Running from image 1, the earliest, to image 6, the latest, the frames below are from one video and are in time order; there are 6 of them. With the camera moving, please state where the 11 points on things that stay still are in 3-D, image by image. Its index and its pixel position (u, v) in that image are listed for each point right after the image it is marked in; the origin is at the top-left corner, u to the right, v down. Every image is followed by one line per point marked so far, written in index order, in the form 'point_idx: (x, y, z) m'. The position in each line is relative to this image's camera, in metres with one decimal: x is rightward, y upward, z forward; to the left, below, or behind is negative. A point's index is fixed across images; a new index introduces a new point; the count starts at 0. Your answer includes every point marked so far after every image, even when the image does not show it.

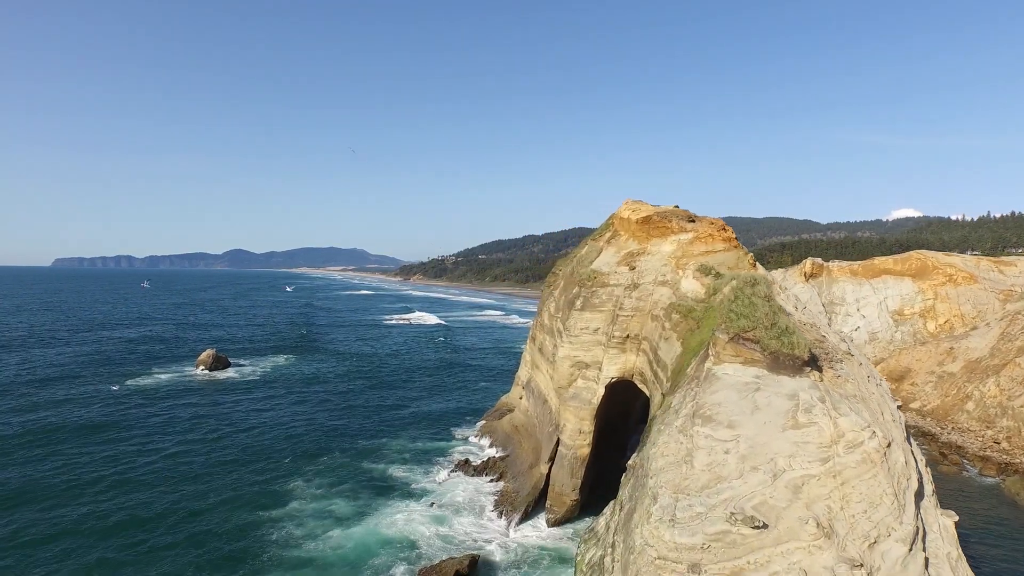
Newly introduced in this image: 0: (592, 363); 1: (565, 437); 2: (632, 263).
0: (+2.8, -2.6, +17.3) m
1: (+1.8, -5.2, +17.6) m
2: (+4.2, +0.9, +17.9) m
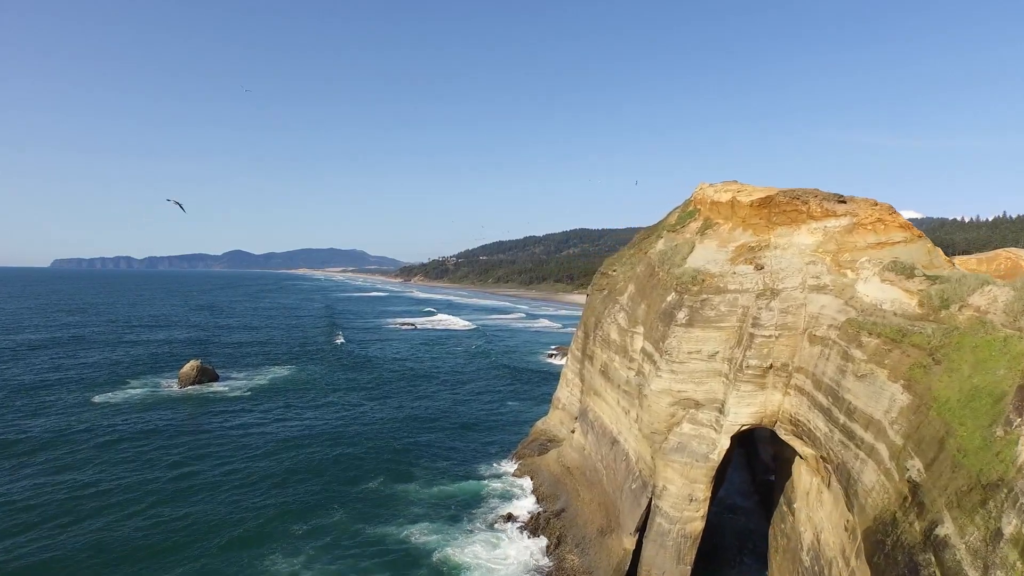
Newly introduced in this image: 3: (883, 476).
0: (+4.7, -2.8, +12.3) m
1: (+3.8, -5.4, +12.6) m
2: (+6.2, +0.7, +12.9) m
3: (+5.6, -2.9, +7.7) m
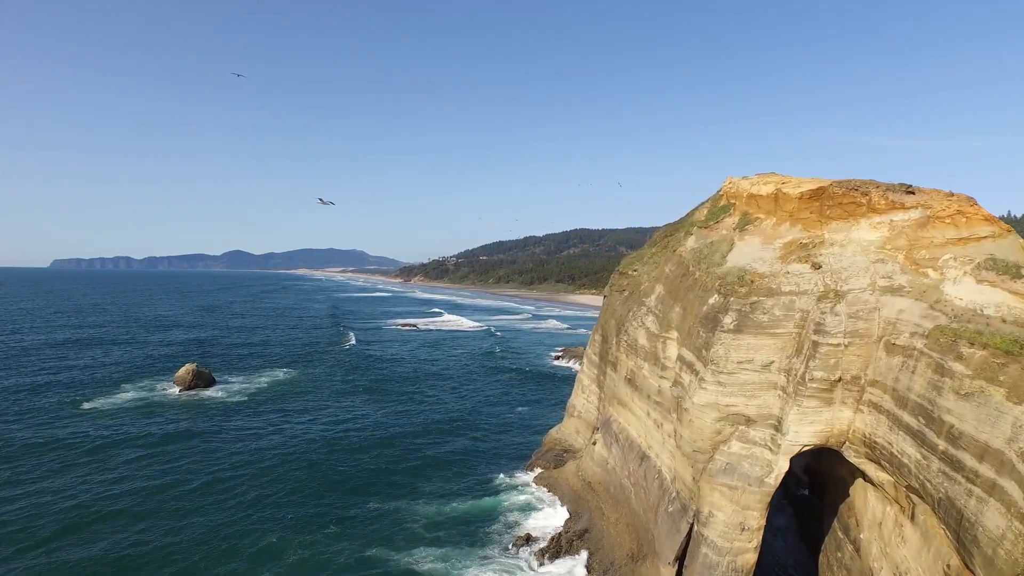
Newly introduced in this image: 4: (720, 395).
0: (+5.3, -2.8, +10.9) m
1: (+4.4, -5.4, +11.2) m
2: (+6.8, +0.7, +11.5) m
3: (+6.3, -2.9, +6.3) m
4: (+4.6, -2.4, +11.3) m
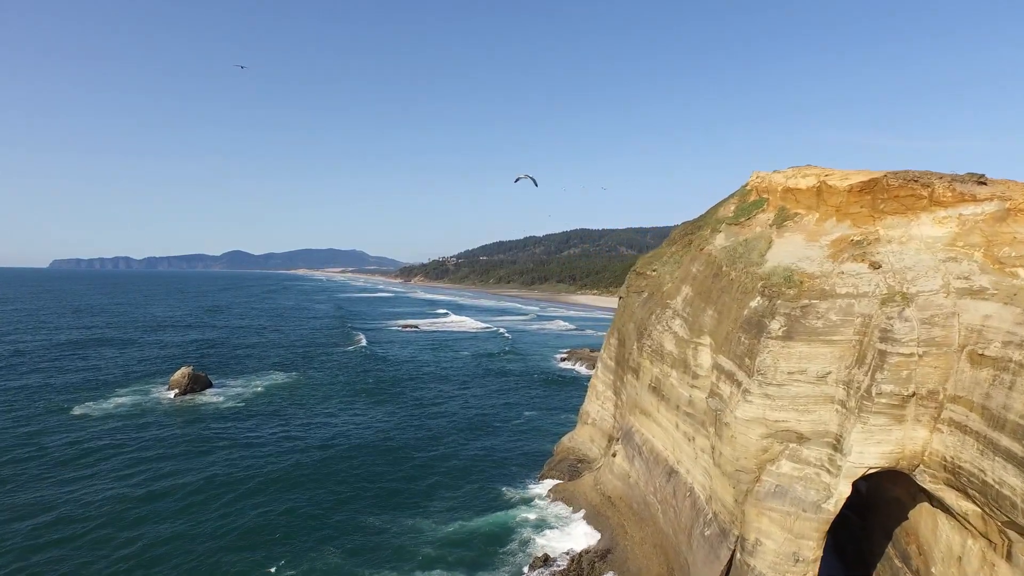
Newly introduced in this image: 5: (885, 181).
0: (+5.8, -2.8, +9.7) m
1: (+4.9, -5.4, +10.1) m
2: (+7.3, +0.6, +10.3) m
3: (+6.7, -2.9, +5.2) m
4: (+5.1, -2.4, +10.1) m
5: (+8.1, +2.3, +11.0) m
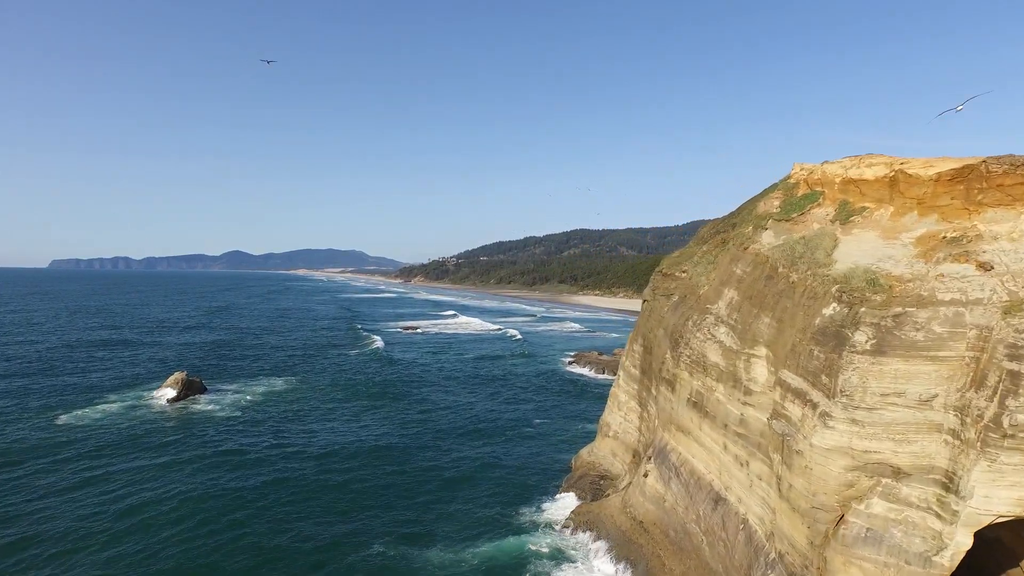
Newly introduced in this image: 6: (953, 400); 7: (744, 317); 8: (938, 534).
0: (+6.5, -2.9, +8.1) m
1: (+5.5, -5.5, +8.4) m
2: (+7.9, +0.5, +8.7) m
3: (+7.4, -3.0, +3.5) m
4: (+5.8, -2.5, +8.5) m
5: (+8.8, +2.2, +9.4) m
6: (+6.9, -1.7, +8.0) m
7: (+5.7, -0.7, +12.9) m
8: (+6.5, -3.8, +7.8) m
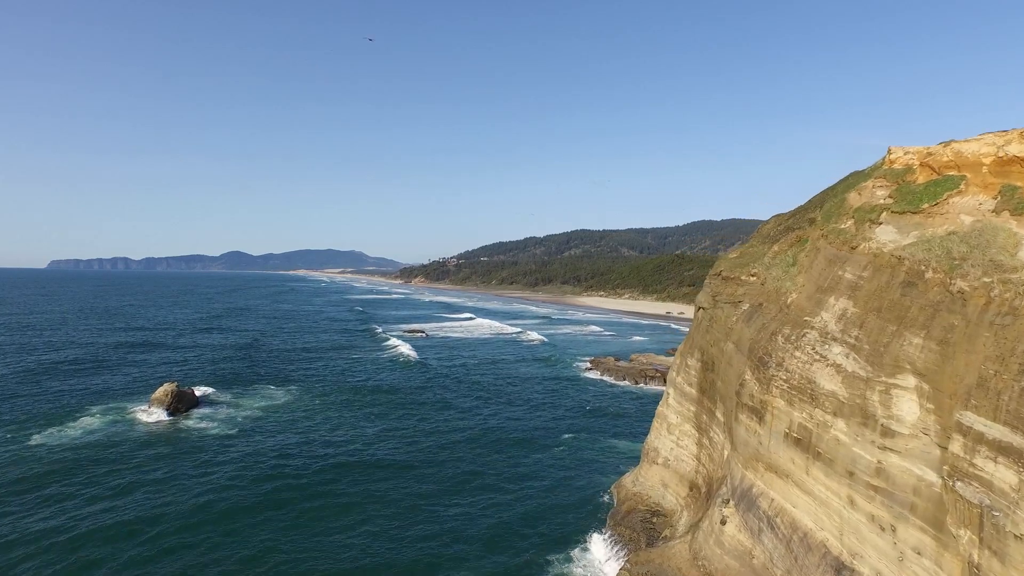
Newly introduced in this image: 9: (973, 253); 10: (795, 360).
0: (+7.7, -3.1, +5.3) m
1: (+6.8, -5.7, +5.6) m
2: (+9.2, +0.3, +5.9) m
3: (+8.7, -3.2, +0.7) m
4: (+7.1, -2.7, +5.7) m
5: (+10.1, +2.0, +6.6) m
6: (+8.2, -1.9, +5.2) m
7: (+7.0, -0.9, +10.1) m
8: (+7.8, -4.0, +5.0) m
9: (+8.1, +0.6, +8.8) m
10: (+6.5, -1.6, +11.7) m
